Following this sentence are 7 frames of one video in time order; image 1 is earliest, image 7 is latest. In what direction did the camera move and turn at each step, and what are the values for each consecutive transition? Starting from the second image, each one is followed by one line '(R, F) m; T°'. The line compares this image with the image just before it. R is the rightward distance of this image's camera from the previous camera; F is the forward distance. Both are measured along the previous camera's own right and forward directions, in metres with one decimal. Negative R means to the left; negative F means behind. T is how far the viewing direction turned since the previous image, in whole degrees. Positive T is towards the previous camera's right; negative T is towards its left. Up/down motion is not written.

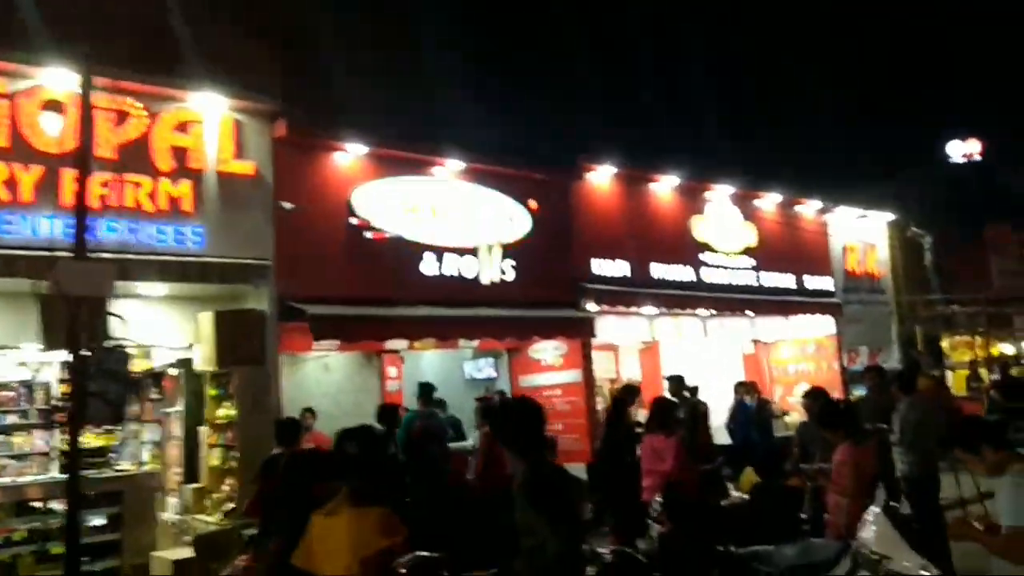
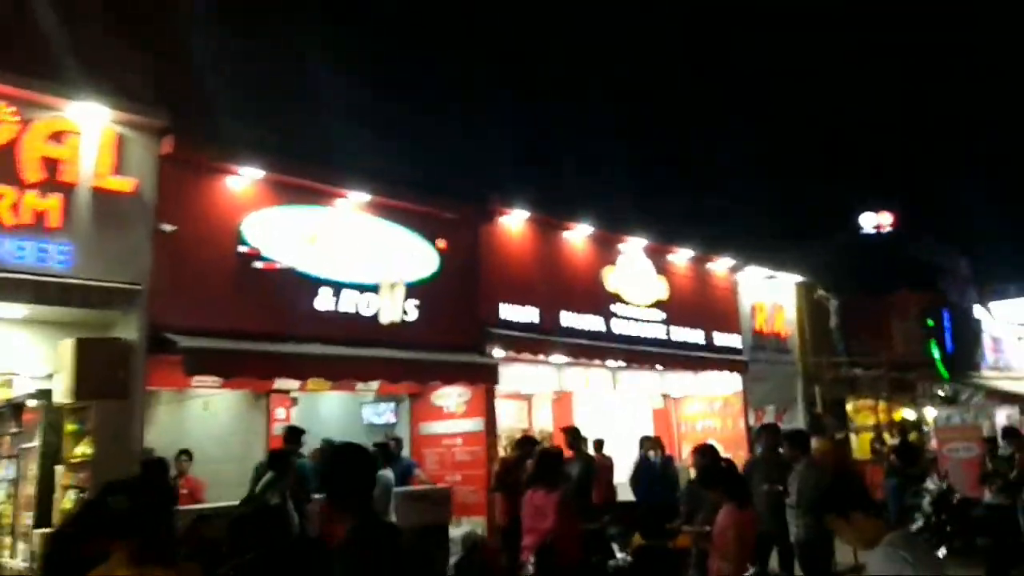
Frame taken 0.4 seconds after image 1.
(+0.4, +0.4) m; +5°
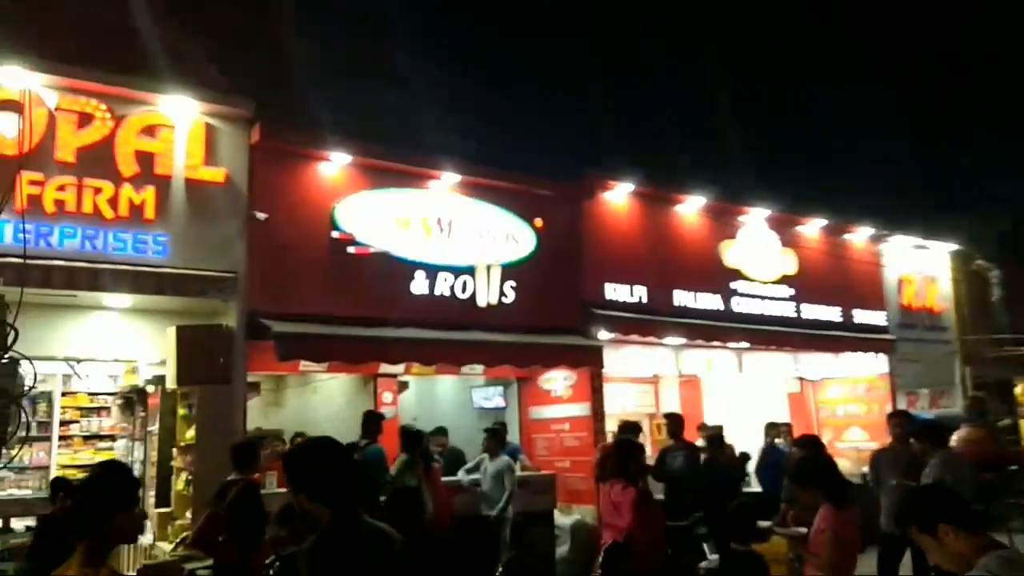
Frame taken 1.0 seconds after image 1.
(+0.5, +0.5) m; -10°
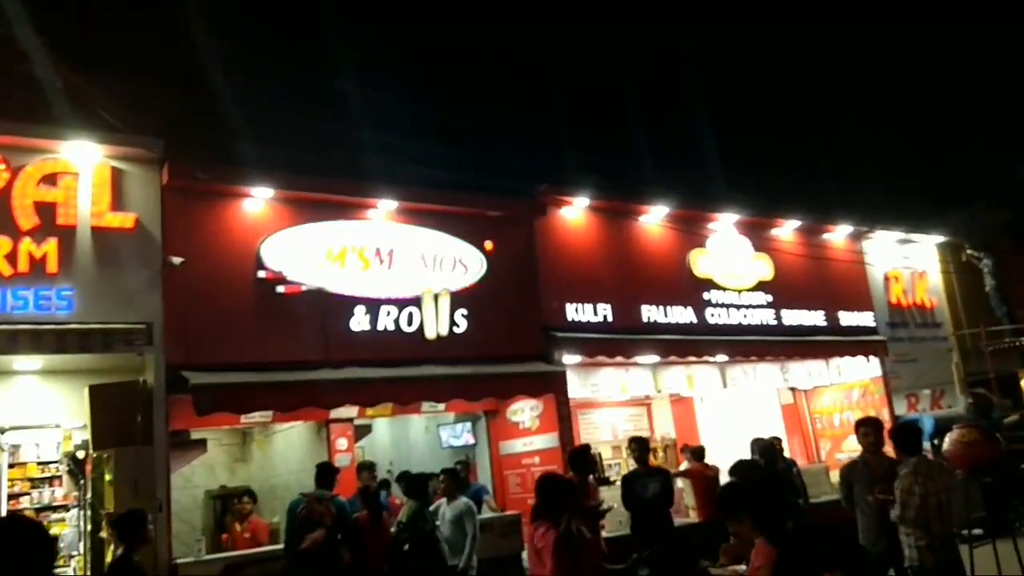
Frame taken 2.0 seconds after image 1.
(+0.8, +0.6) m; -1°
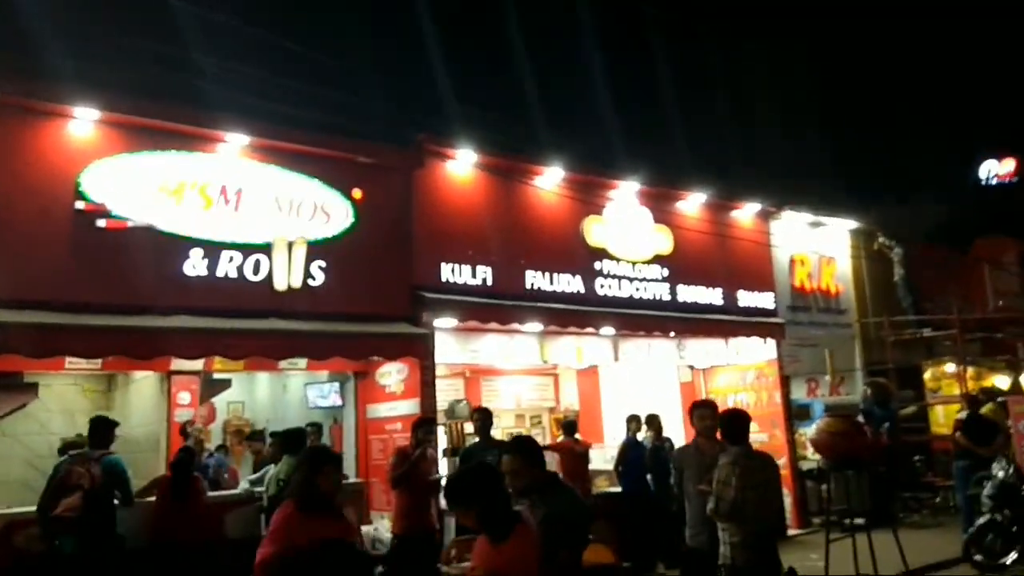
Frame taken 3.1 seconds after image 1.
(+1.1, +0.7) m; +3°
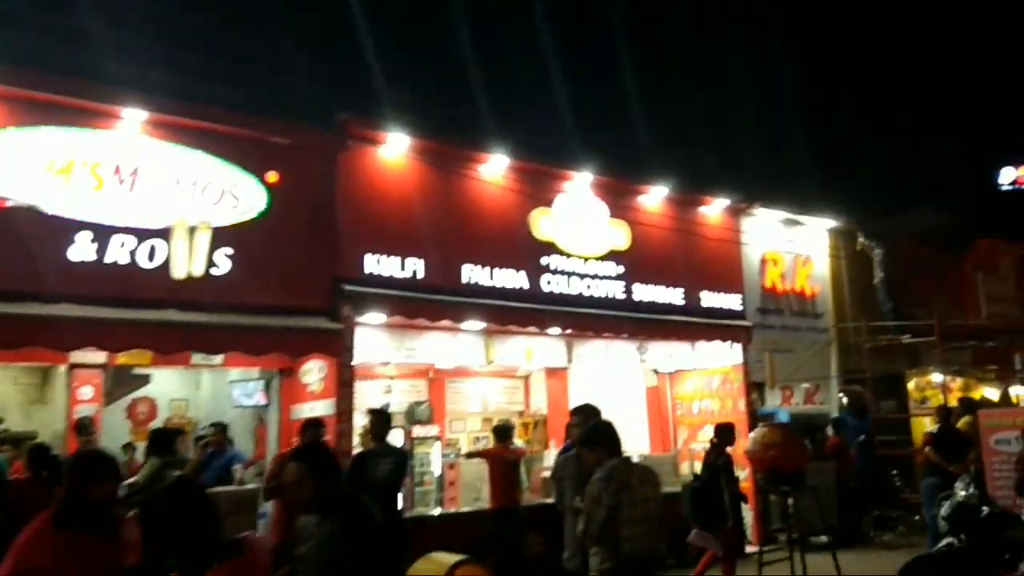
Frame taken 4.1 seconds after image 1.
(+1.1, +0.7) m; -1°
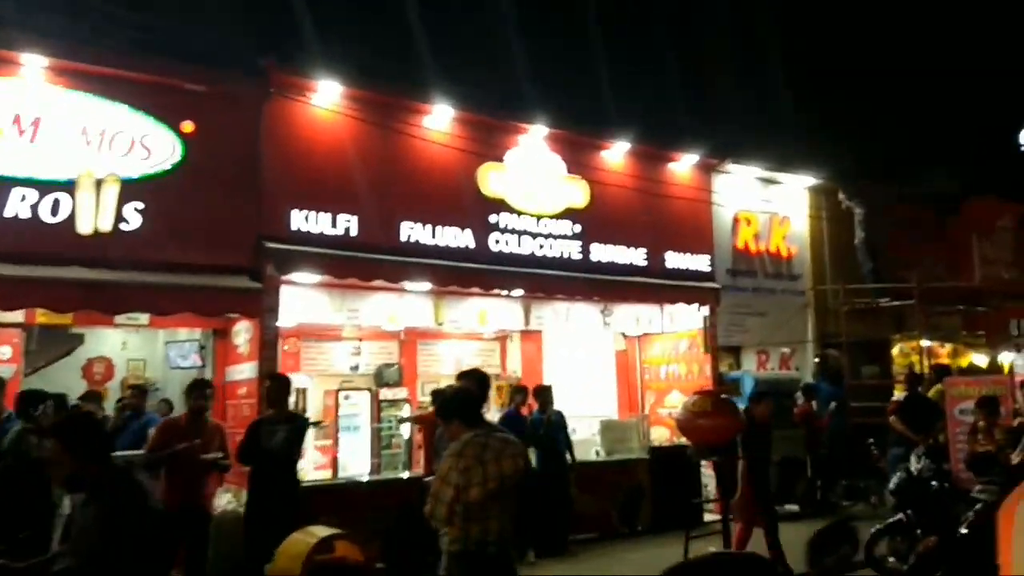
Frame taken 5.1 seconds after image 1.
(+1.0, +0.5) m; -1°
